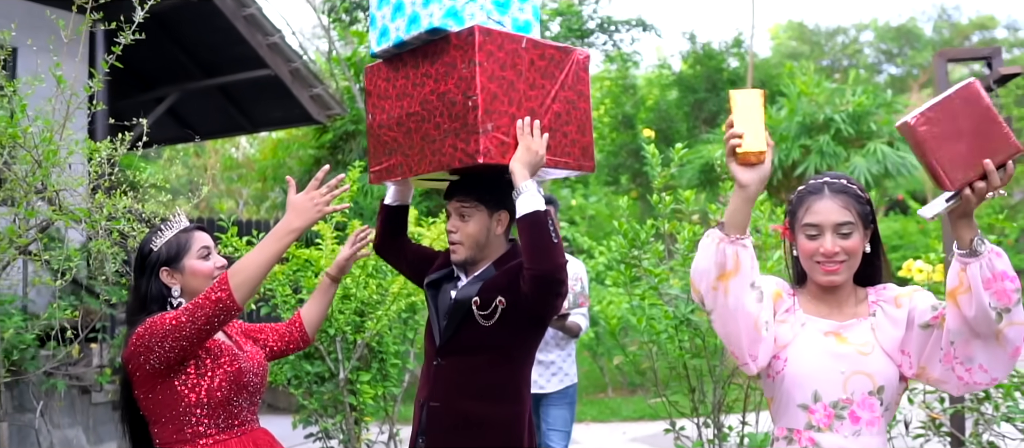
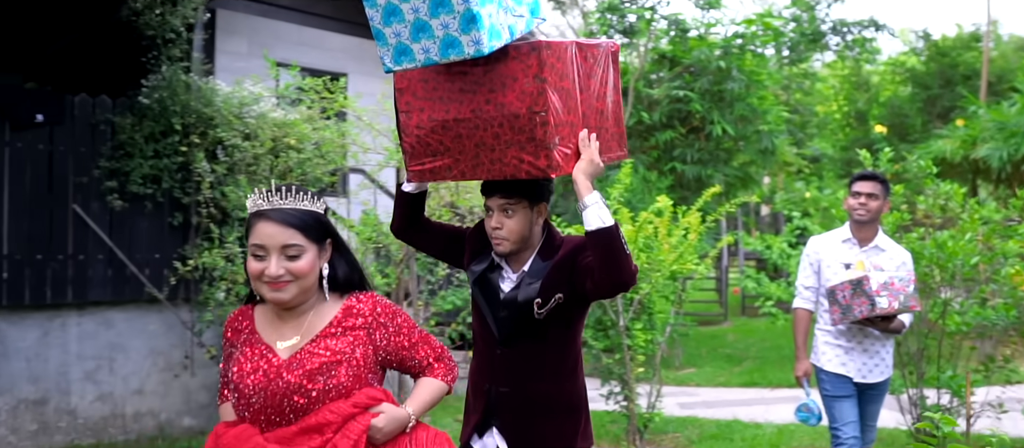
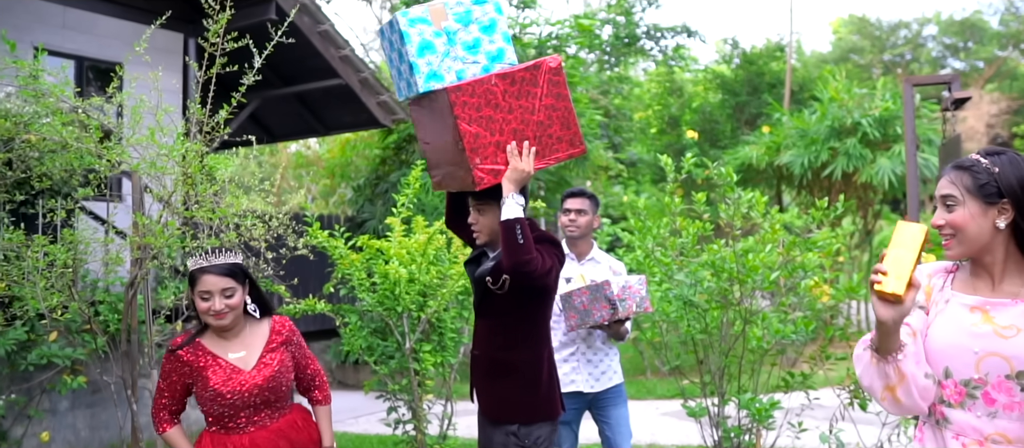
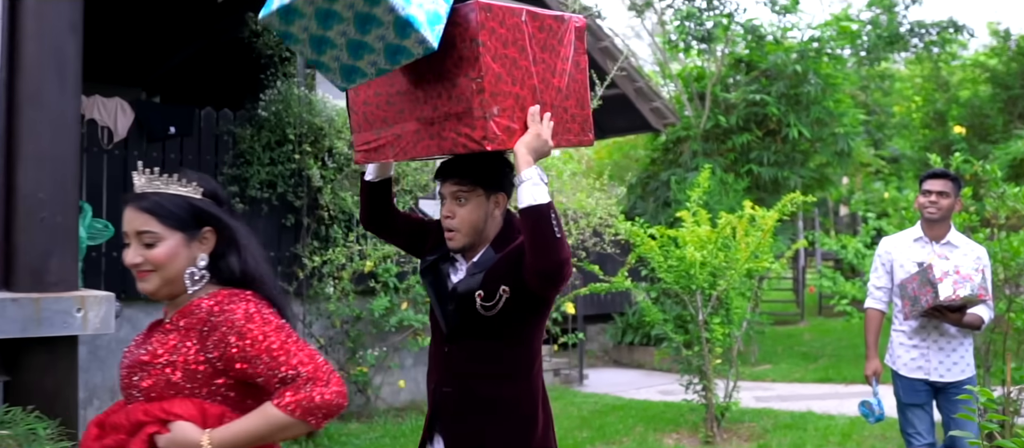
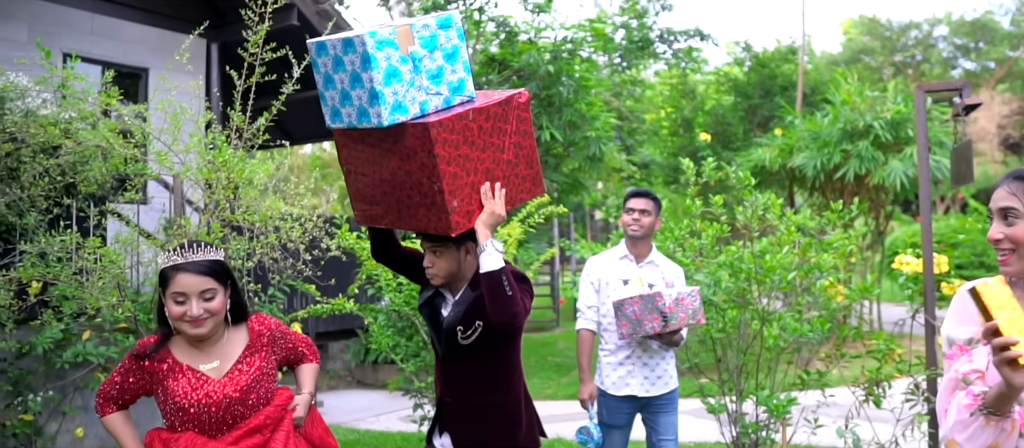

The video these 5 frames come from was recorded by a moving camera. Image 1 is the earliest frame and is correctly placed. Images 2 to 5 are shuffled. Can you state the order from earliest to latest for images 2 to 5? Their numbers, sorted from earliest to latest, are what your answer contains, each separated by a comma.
3, 5, 2, 4
